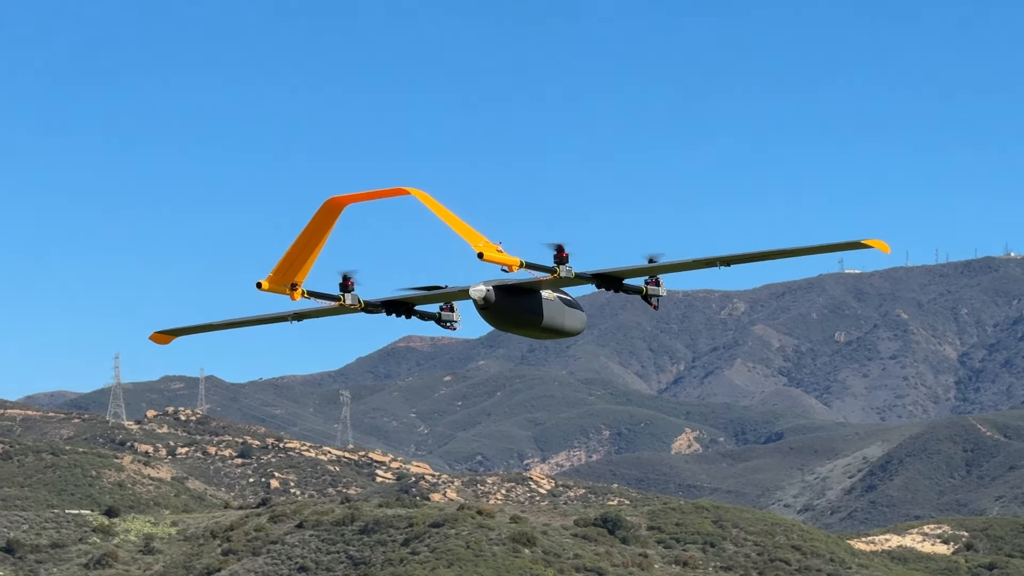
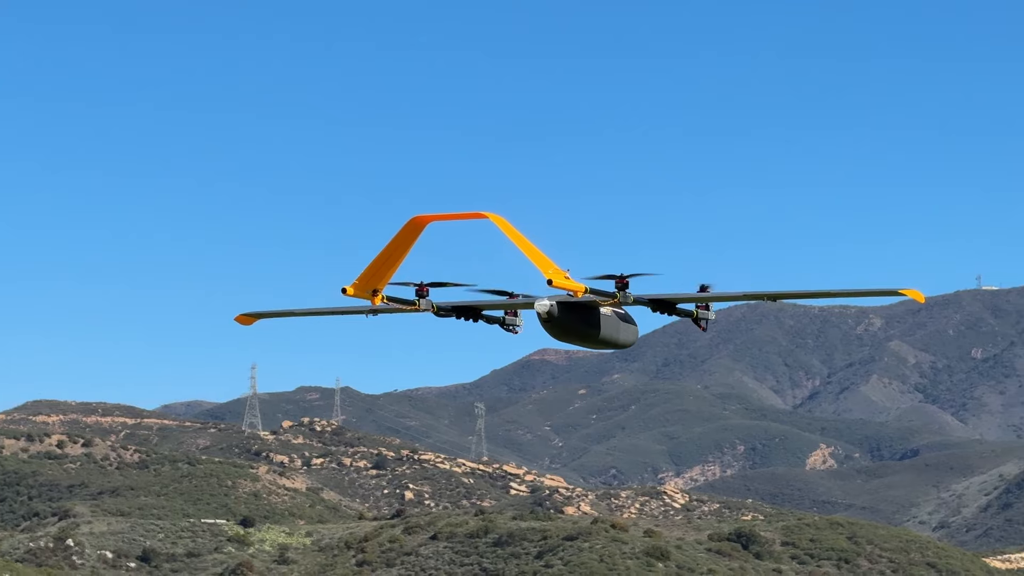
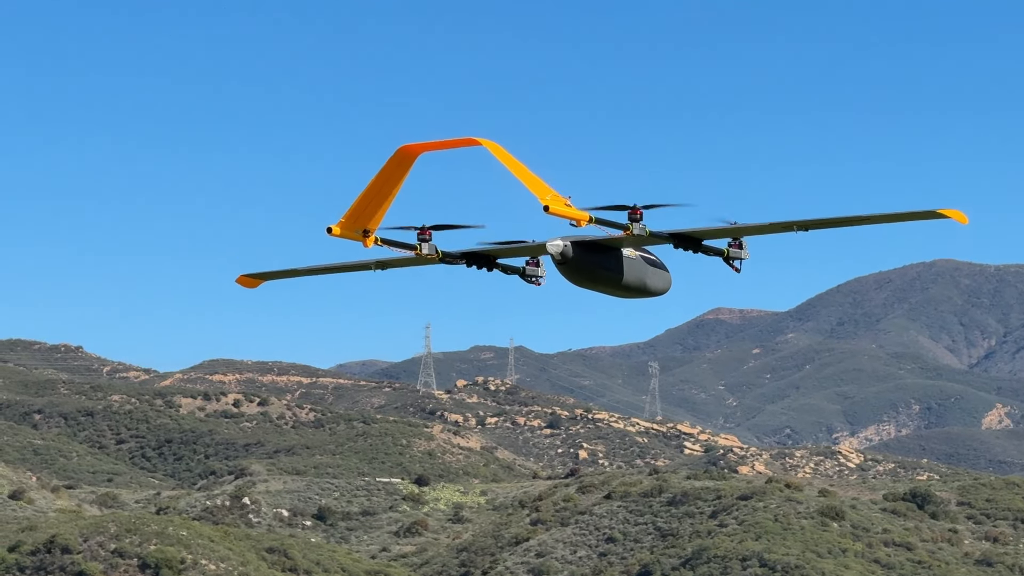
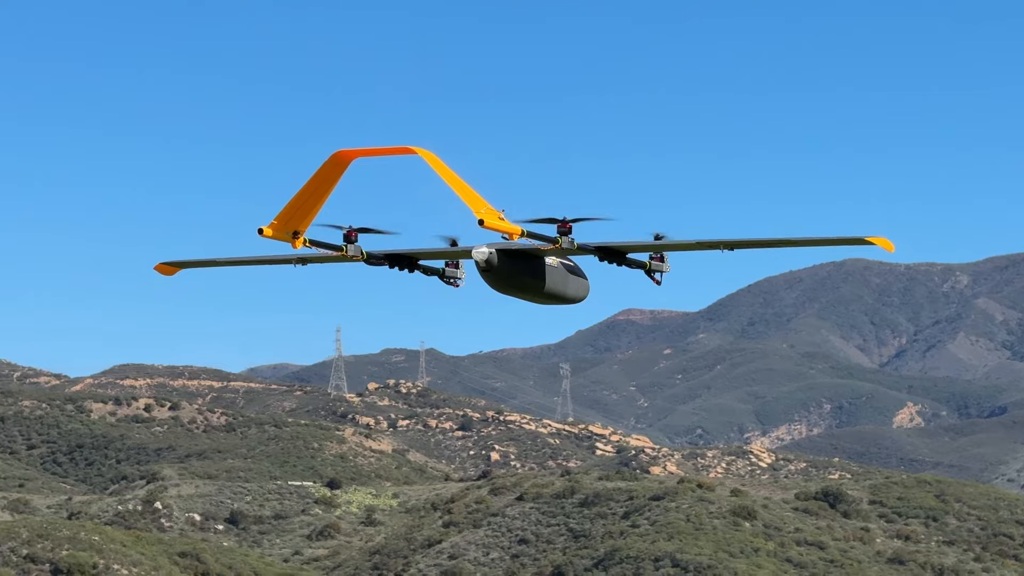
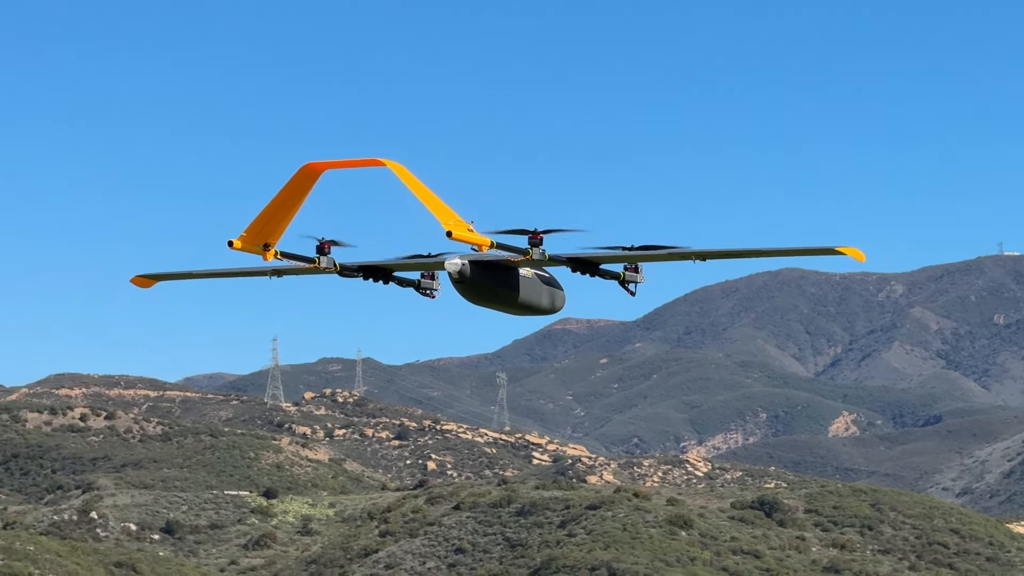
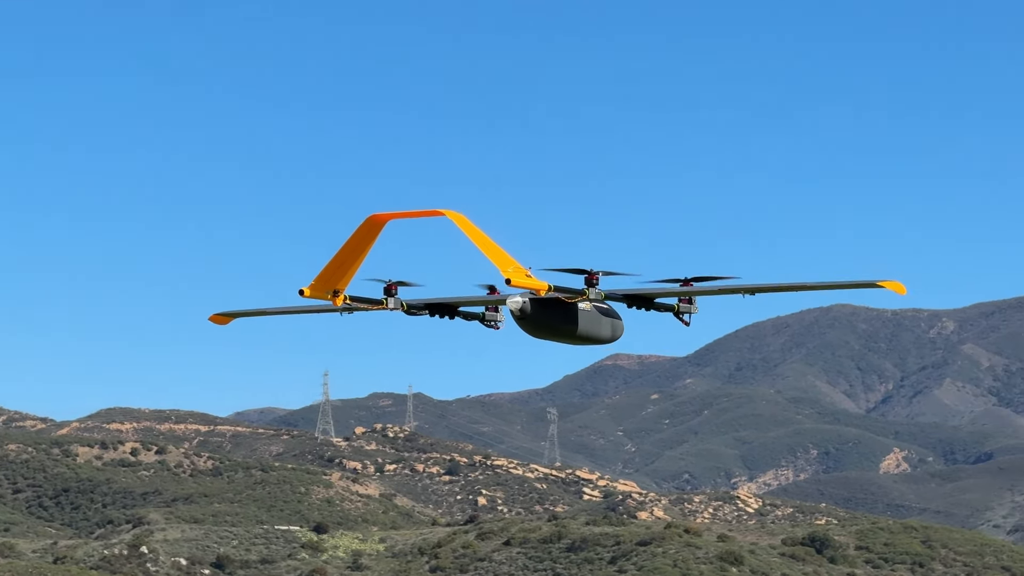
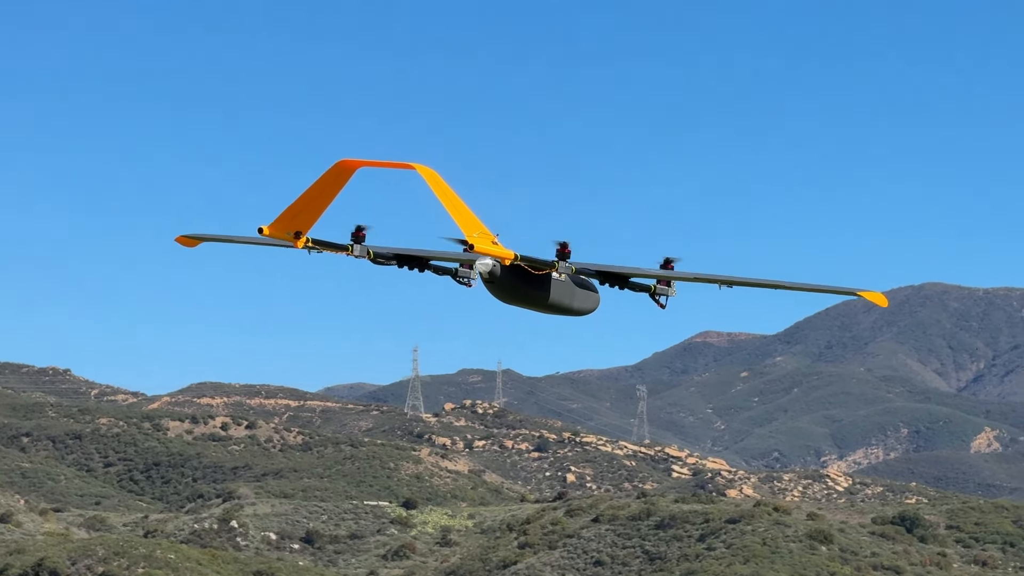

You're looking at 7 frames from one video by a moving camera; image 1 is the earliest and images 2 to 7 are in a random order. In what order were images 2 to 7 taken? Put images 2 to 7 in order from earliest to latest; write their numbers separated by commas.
5, 4, 3, 7, 6, 2
